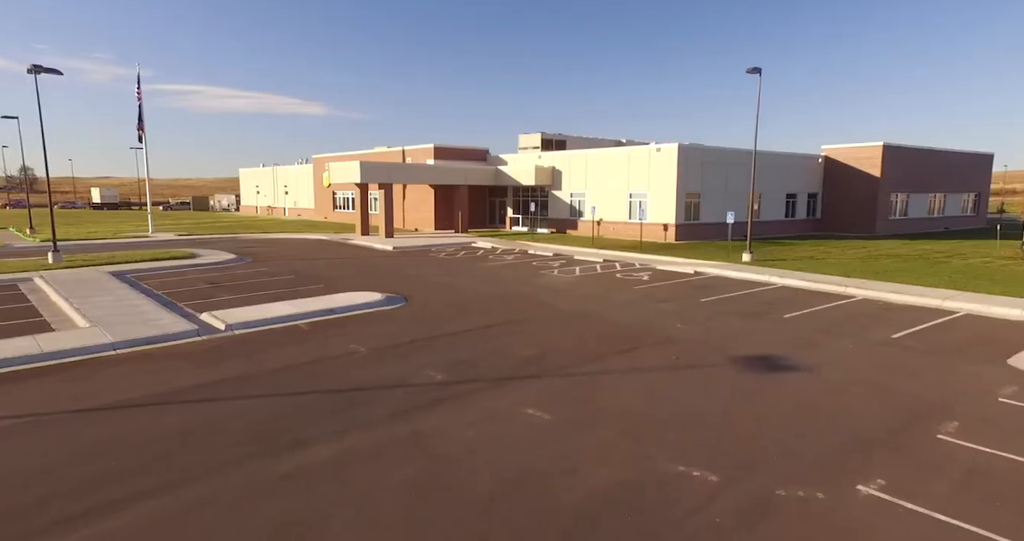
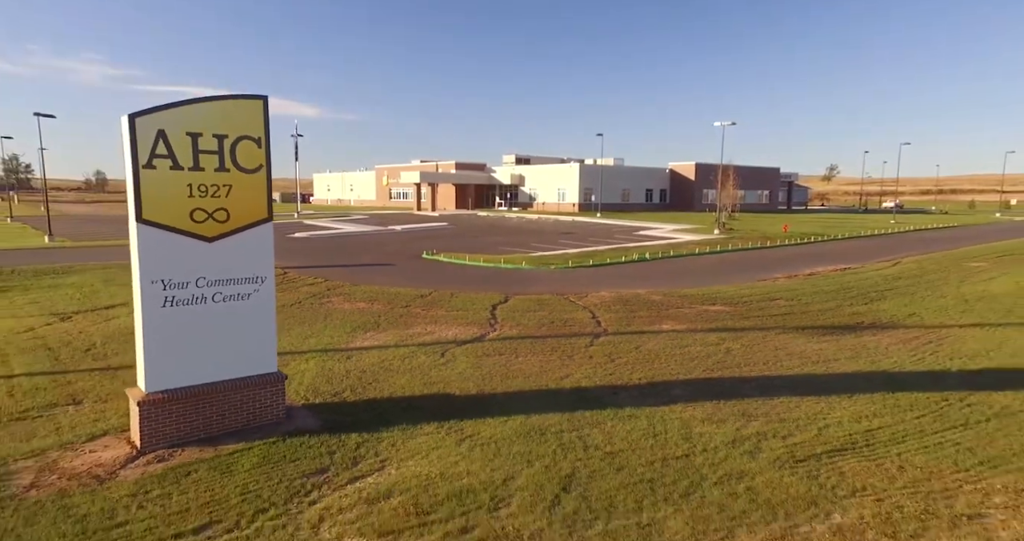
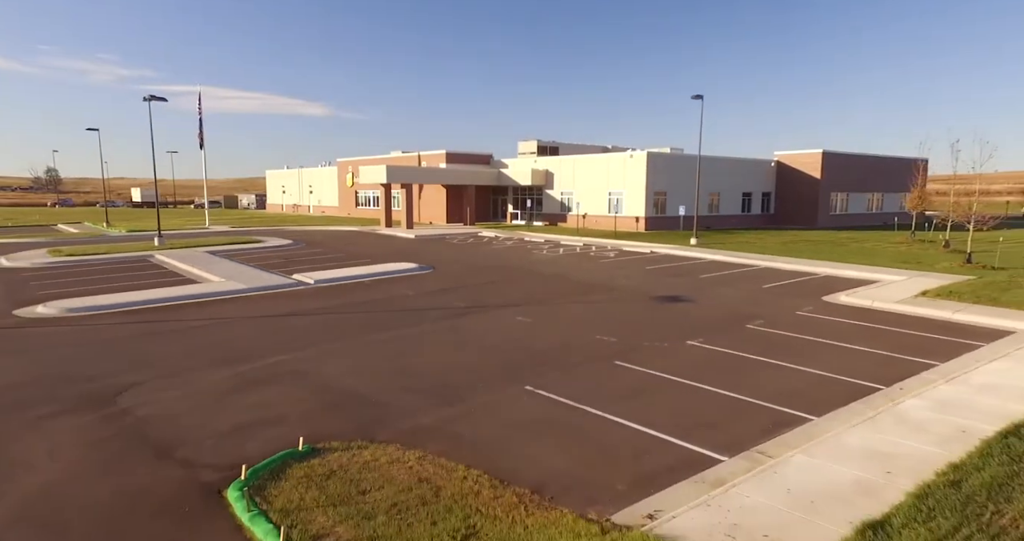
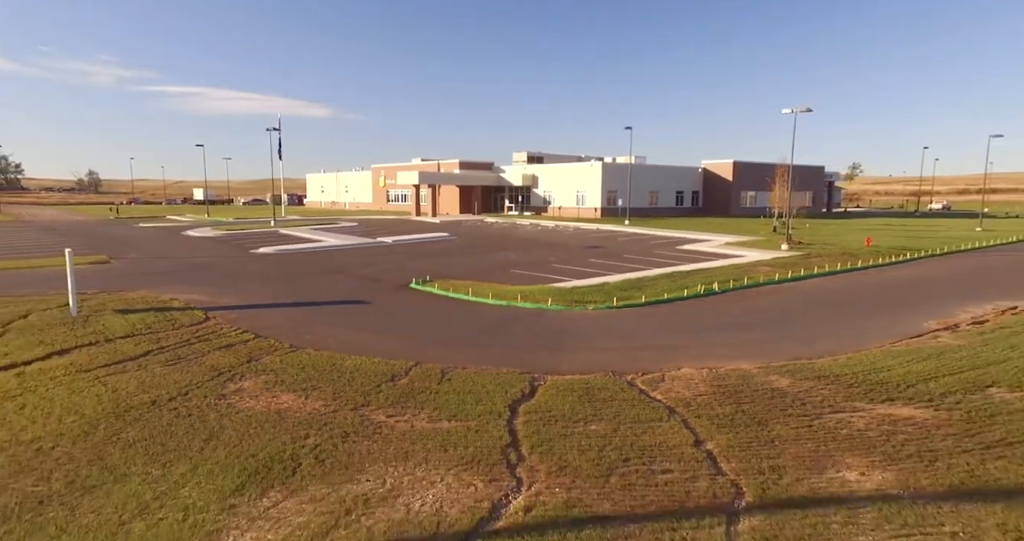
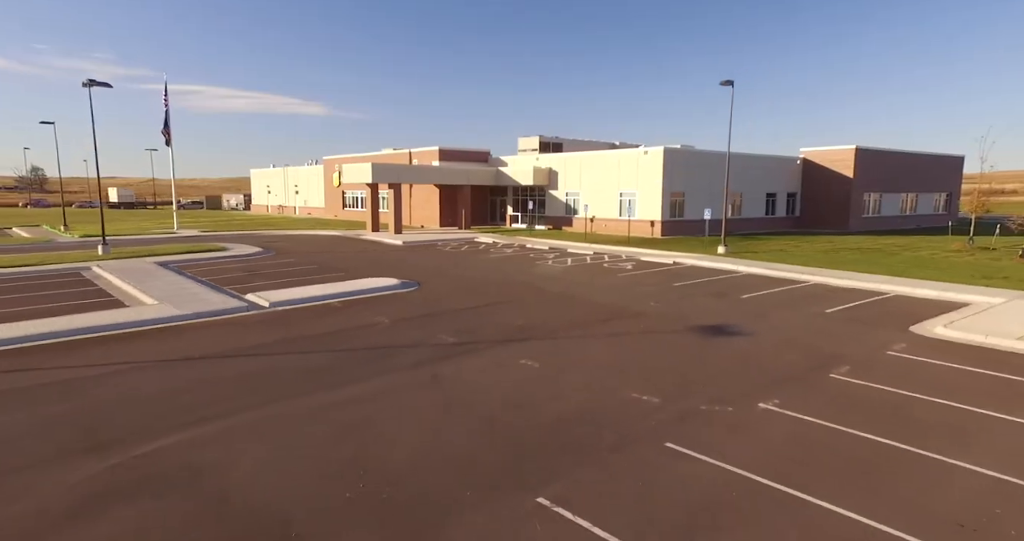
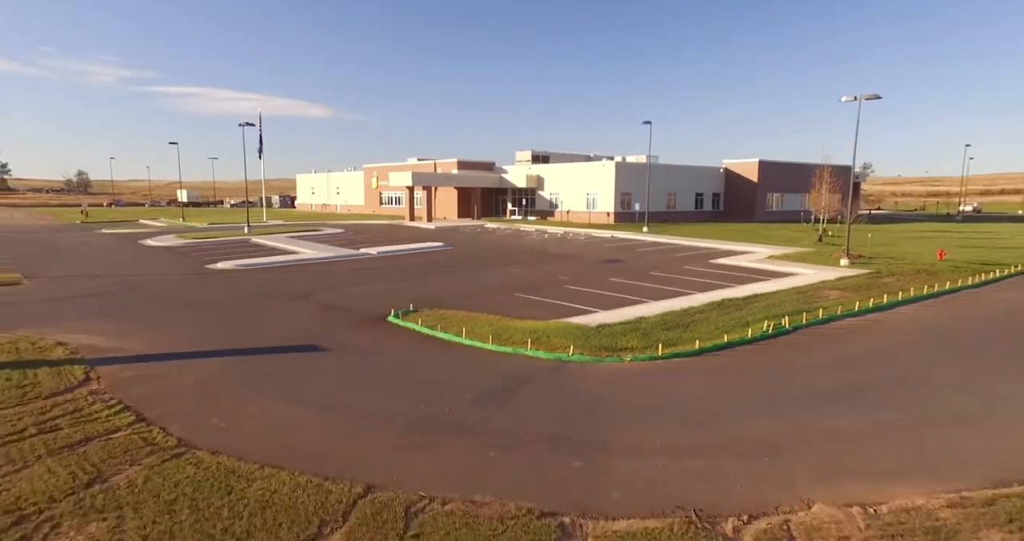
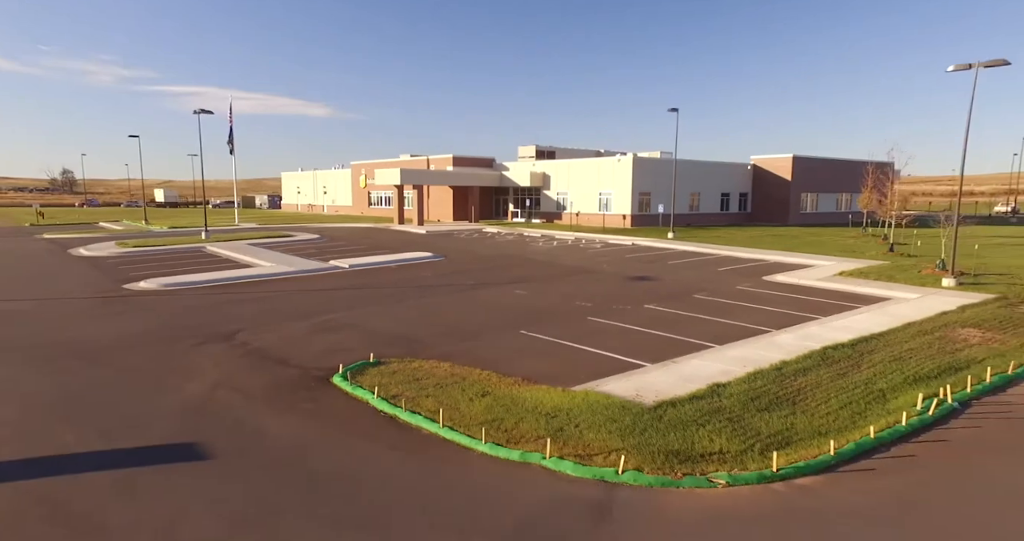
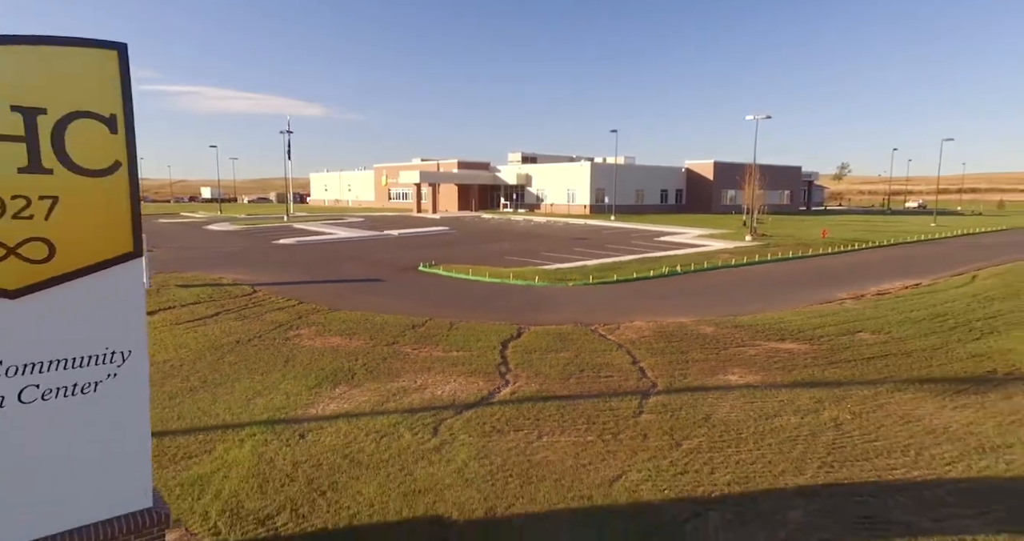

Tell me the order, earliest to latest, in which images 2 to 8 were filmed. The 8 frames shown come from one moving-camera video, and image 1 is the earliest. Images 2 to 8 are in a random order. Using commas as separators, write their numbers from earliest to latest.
5, 3, 7, 6, 4, 8, 2
